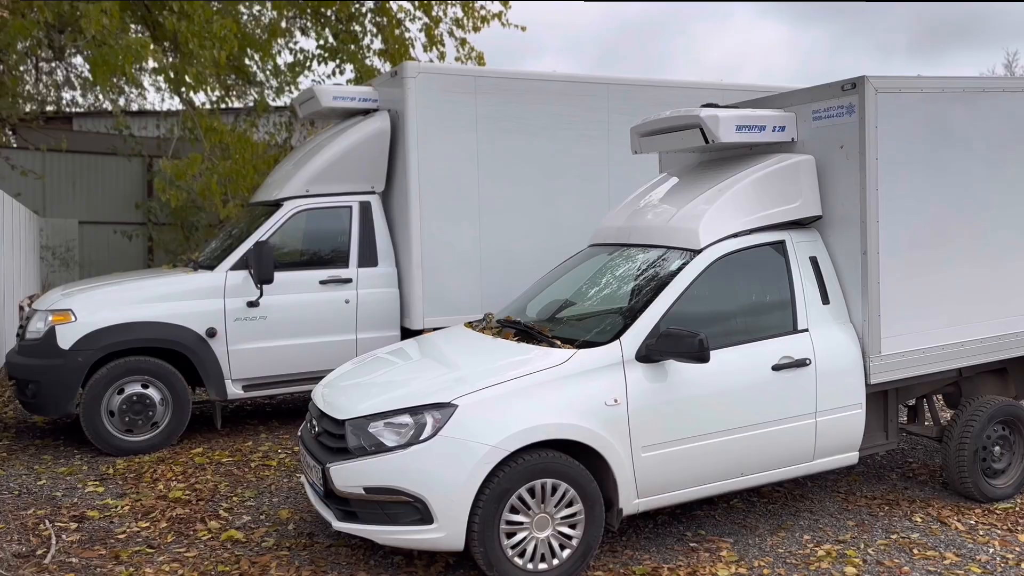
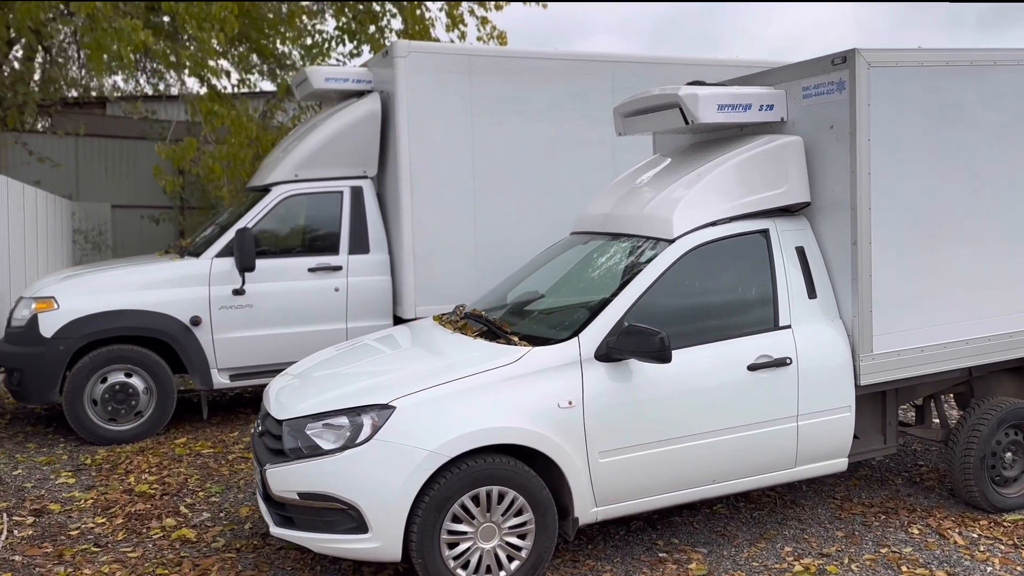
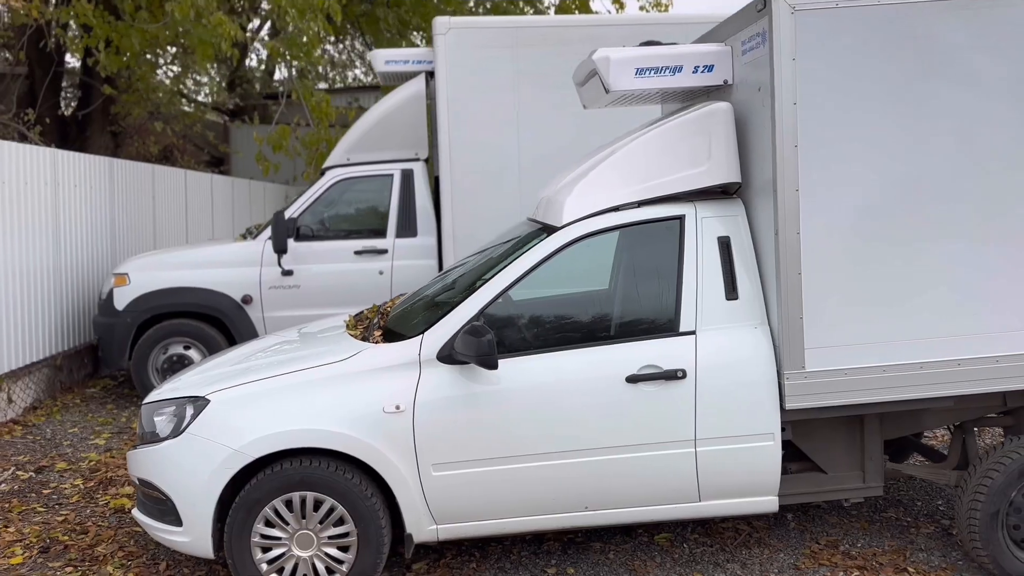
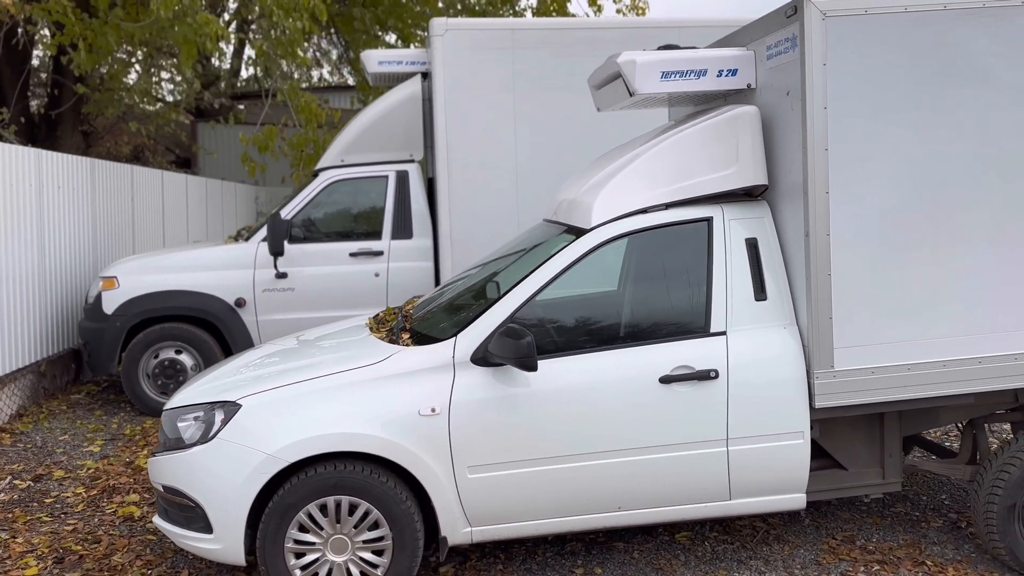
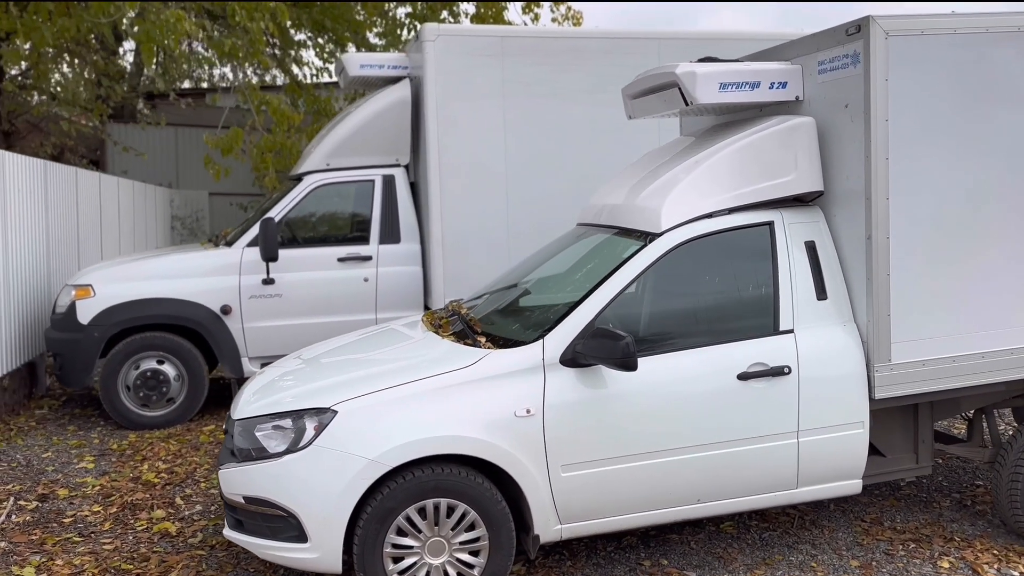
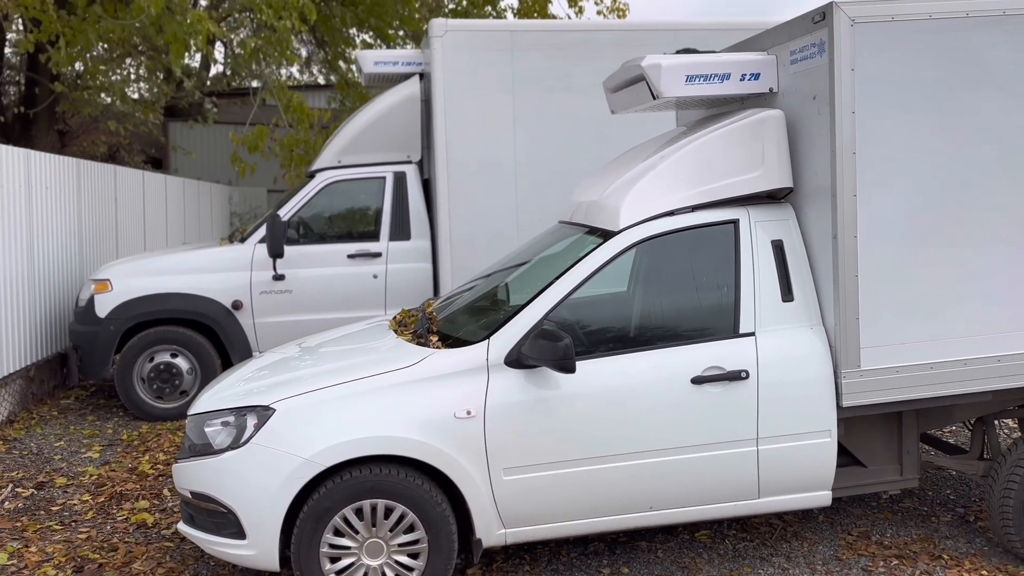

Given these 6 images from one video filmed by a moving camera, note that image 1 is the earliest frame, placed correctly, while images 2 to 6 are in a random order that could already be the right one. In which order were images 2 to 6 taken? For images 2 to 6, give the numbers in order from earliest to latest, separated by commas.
2, 5, 6, 4, 3
